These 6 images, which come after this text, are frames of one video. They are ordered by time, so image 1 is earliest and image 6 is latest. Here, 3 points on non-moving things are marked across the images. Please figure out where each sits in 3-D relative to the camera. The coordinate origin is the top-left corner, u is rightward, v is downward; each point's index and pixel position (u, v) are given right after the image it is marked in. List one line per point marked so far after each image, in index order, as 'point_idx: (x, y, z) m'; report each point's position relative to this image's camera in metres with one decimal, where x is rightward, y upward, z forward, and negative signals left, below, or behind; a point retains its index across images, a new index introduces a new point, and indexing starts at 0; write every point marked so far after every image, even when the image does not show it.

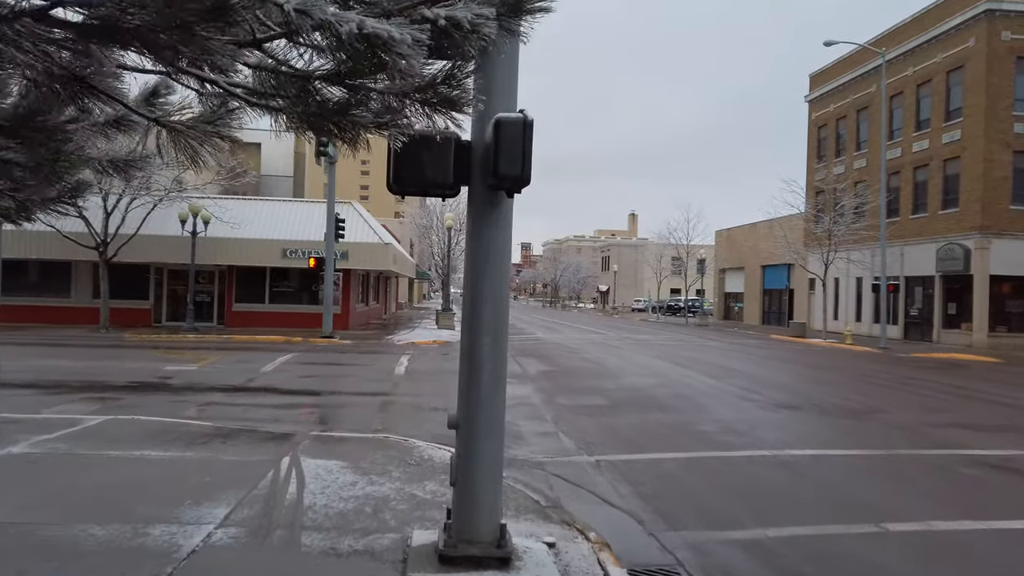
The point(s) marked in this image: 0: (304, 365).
0: (-4.1, -1.5, +15.0) m
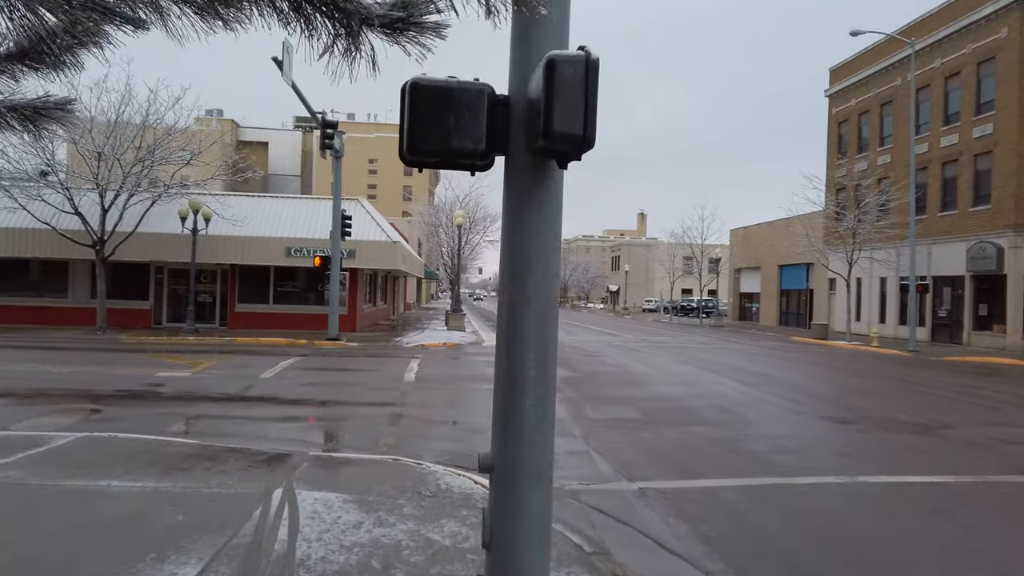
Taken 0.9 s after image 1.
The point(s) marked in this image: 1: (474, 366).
0: (-3.7, -1.5, +14.0) m
1: (-0.8, -1.6, +15.8) m
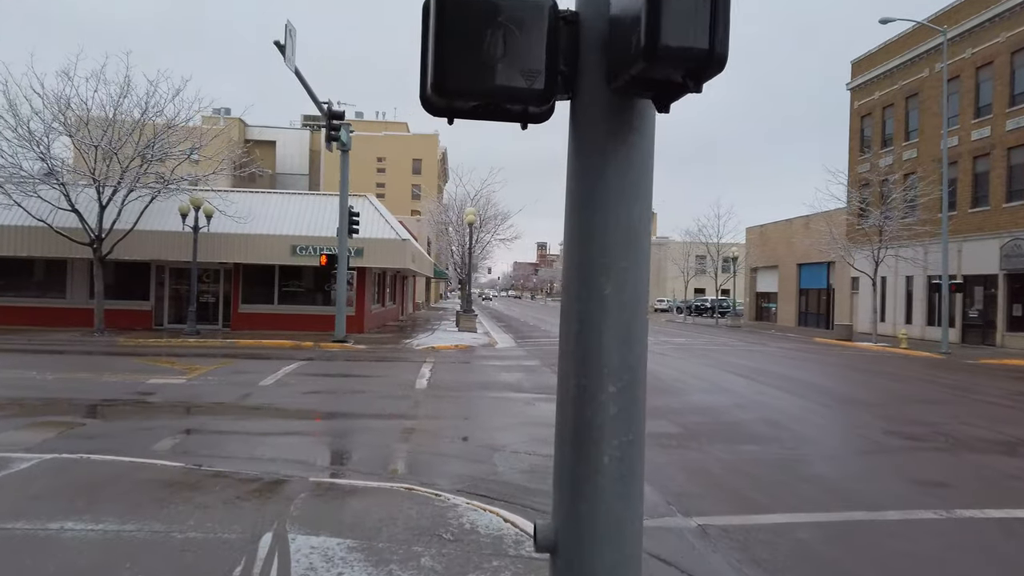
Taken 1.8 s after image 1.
0: (-3.4, -1.5, +13.0) m
1: (-0.4, -1.6, +14.7) m
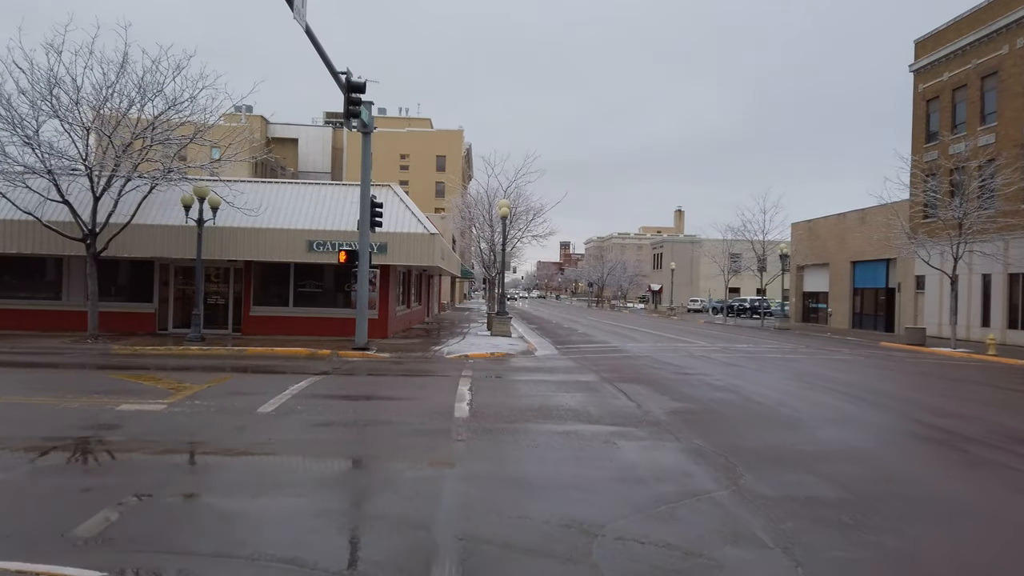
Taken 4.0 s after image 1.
0: (-2.5, -1.5, +10.4) m
1: (+0.5, -1.6, +12.1) m
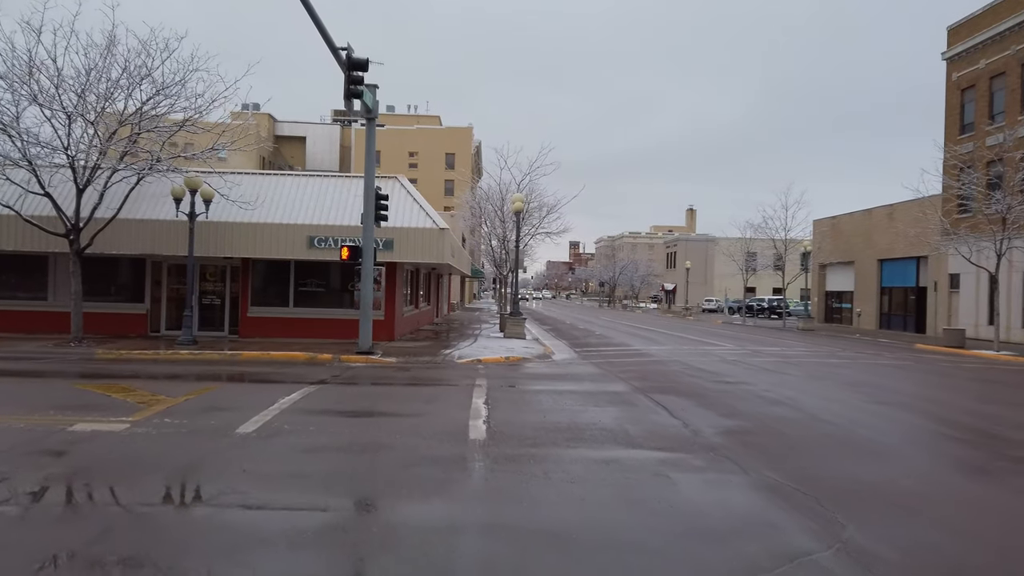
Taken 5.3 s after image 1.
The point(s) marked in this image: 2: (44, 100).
0: (-2.2, -1.5, +8.9) m
1: (+0.8, -1.6, +10.5) m
2: (-10.9, +4.4, +17.7) m
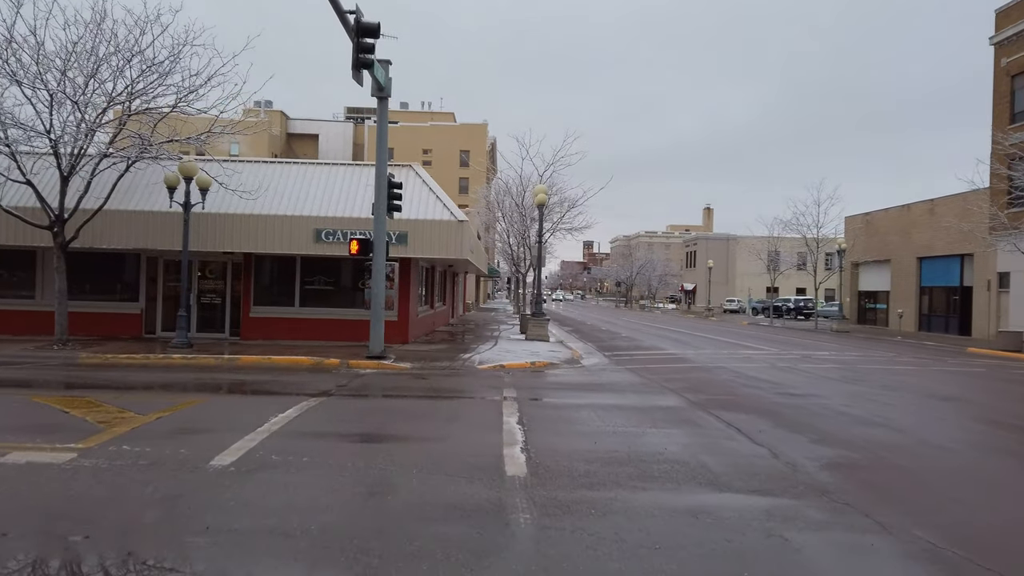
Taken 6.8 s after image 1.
0: (-1.8, -1.5, +7.1) m
1: (+1.2, -1.5, +8.7) m
2: (-10.3, +4.4, +16.1) m
